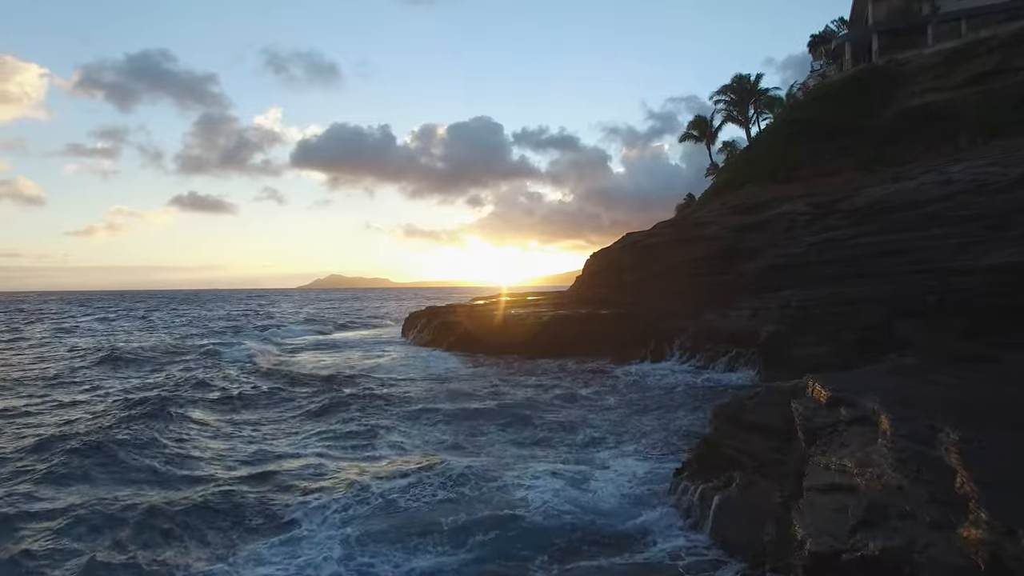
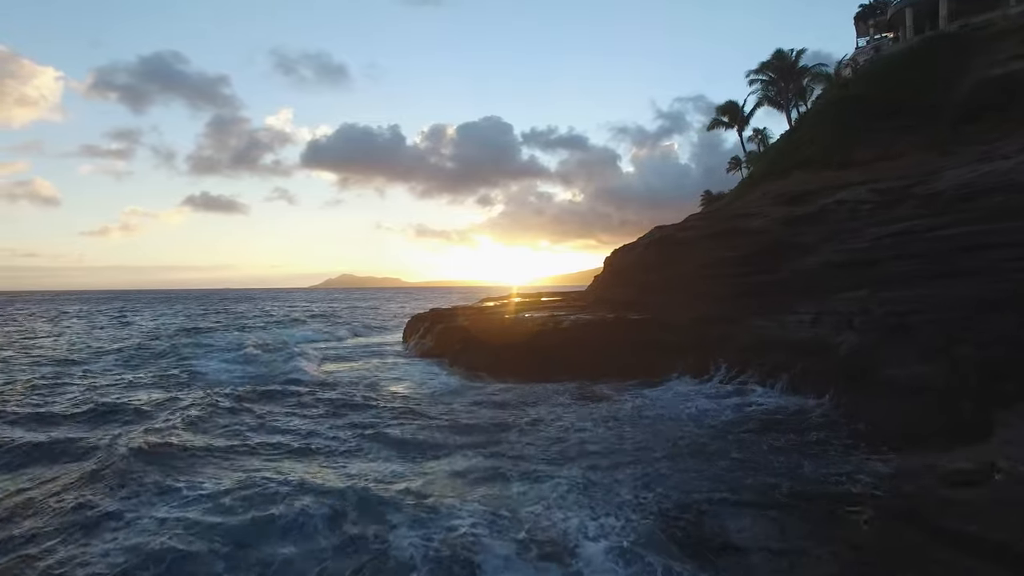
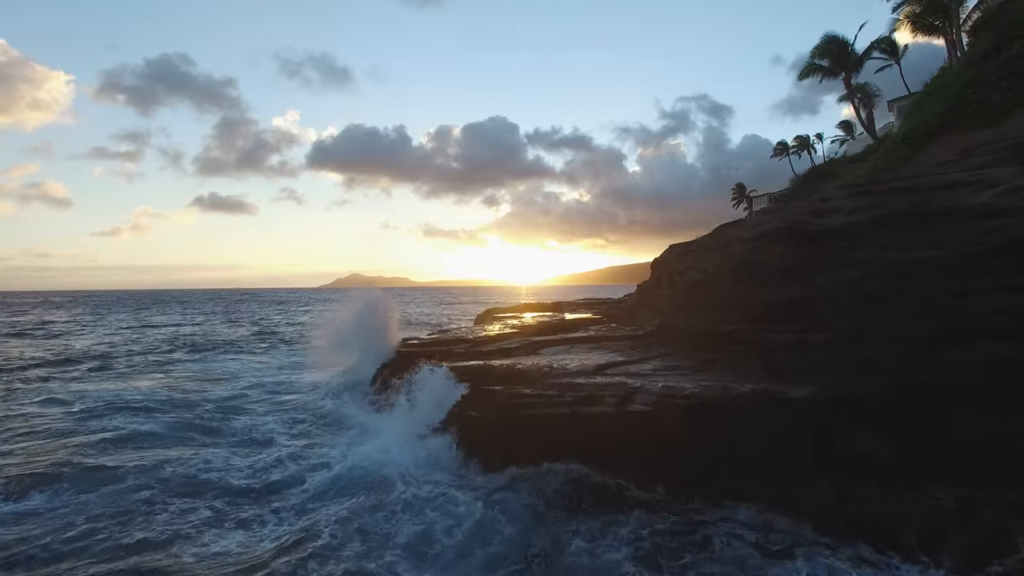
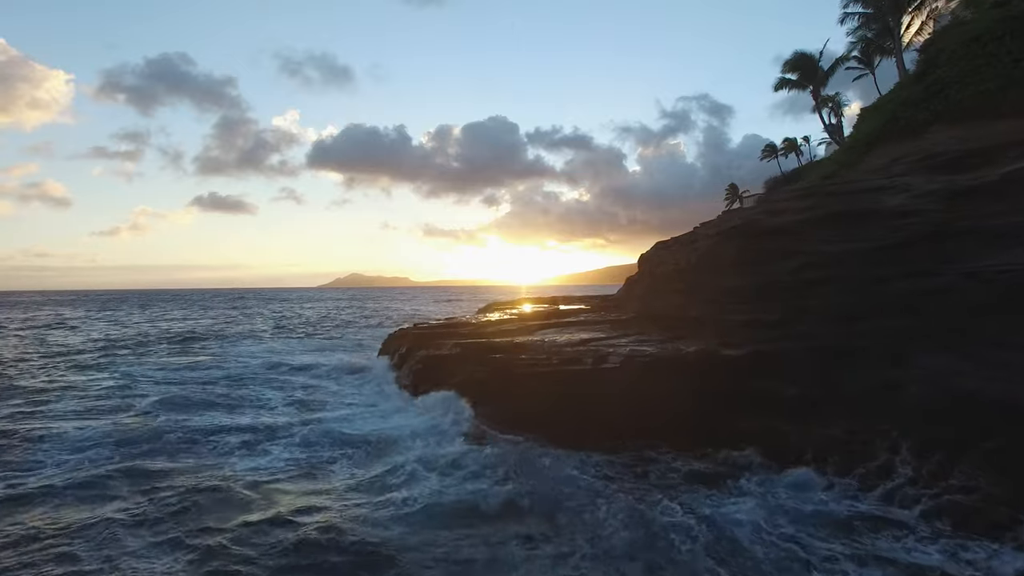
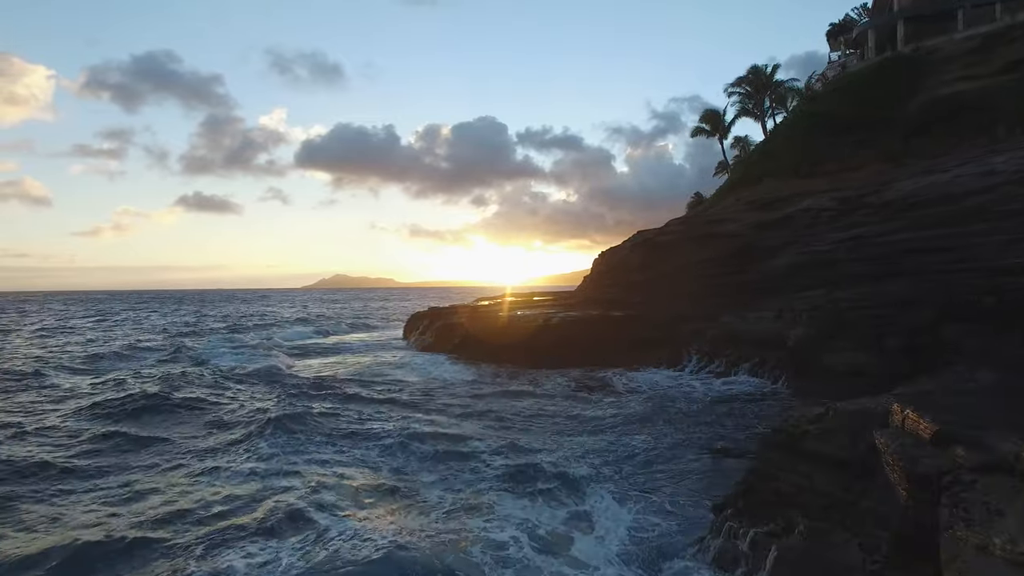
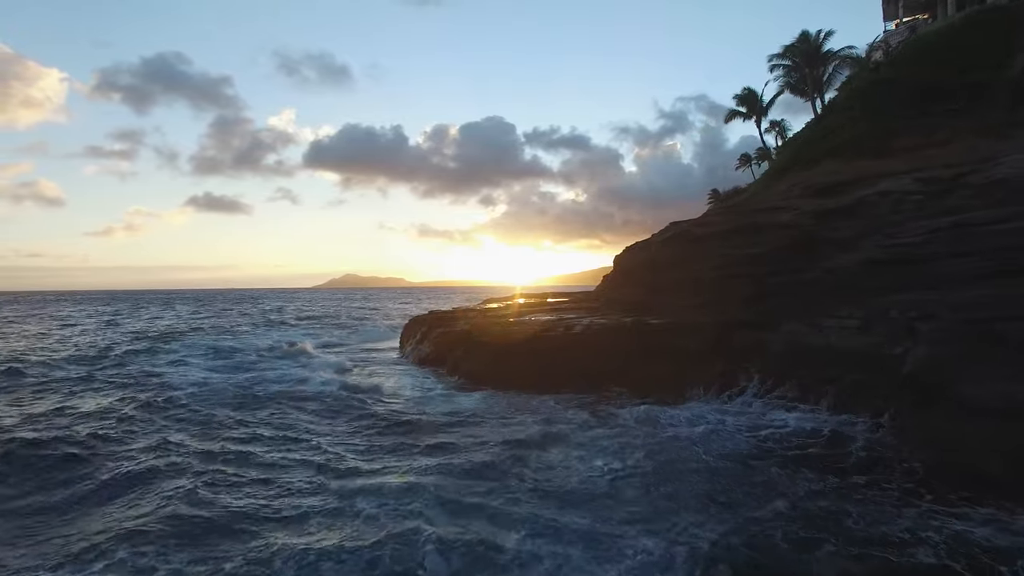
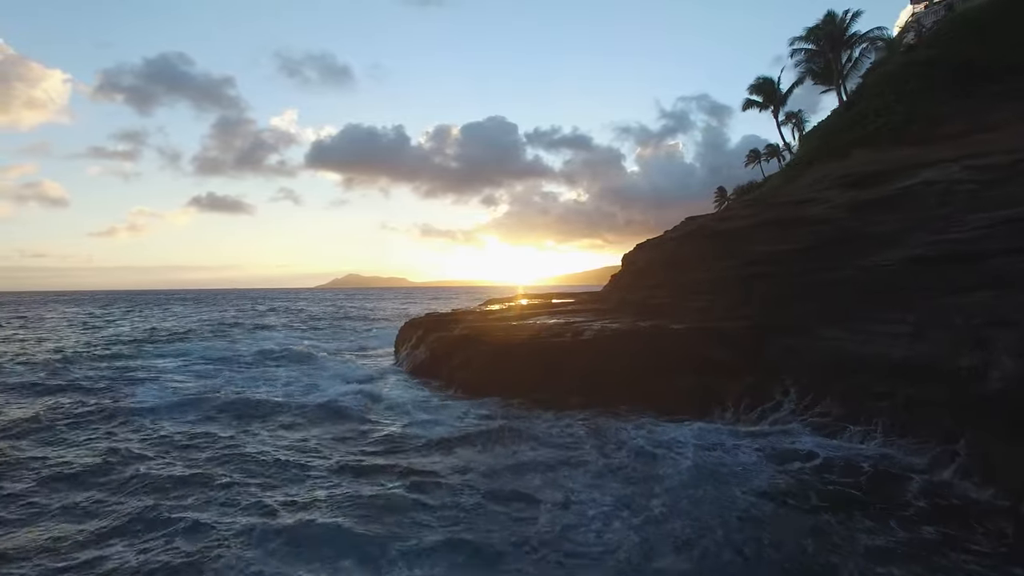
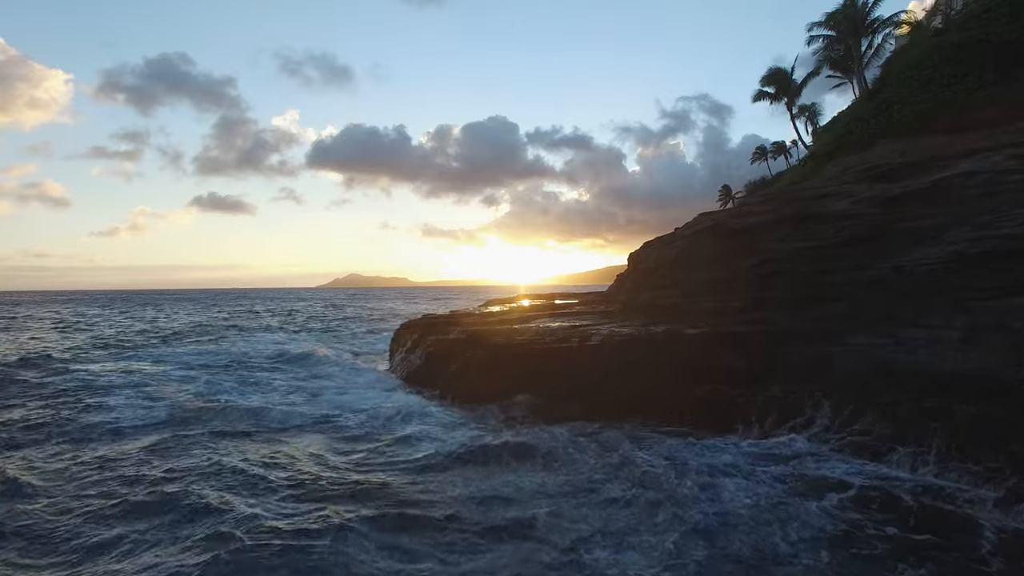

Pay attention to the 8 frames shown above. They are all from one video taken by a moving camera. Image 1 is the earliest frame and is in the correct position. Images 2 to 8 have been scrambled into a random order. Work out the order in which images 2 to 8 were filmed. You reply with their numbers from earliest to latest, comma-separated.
5, 2, 6, 7, 8, 4, 3
